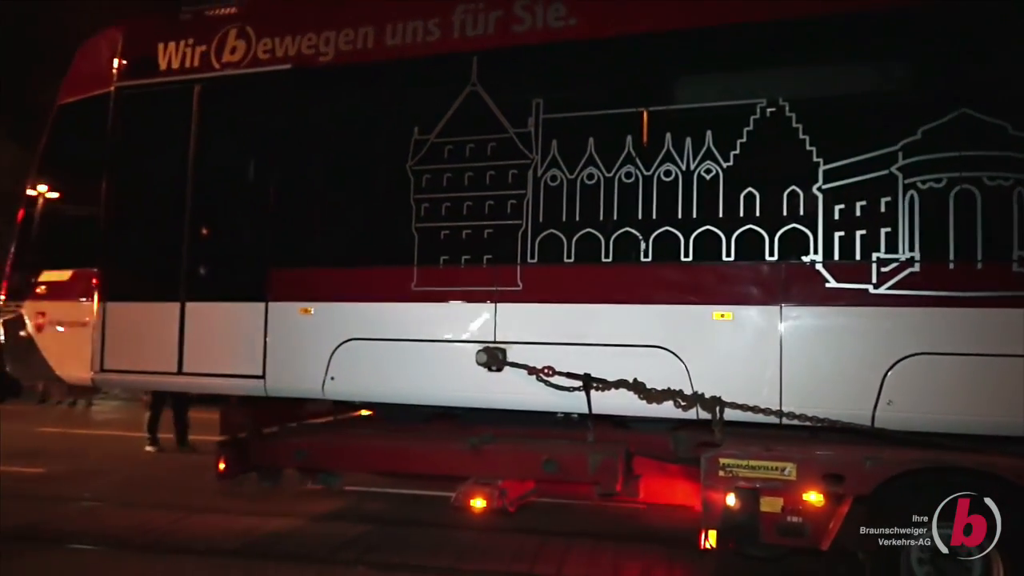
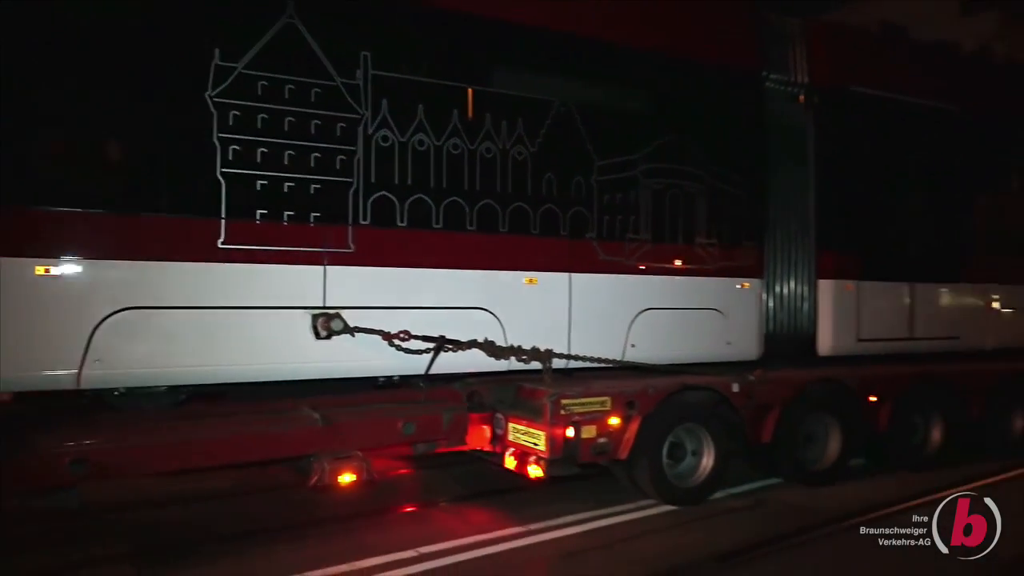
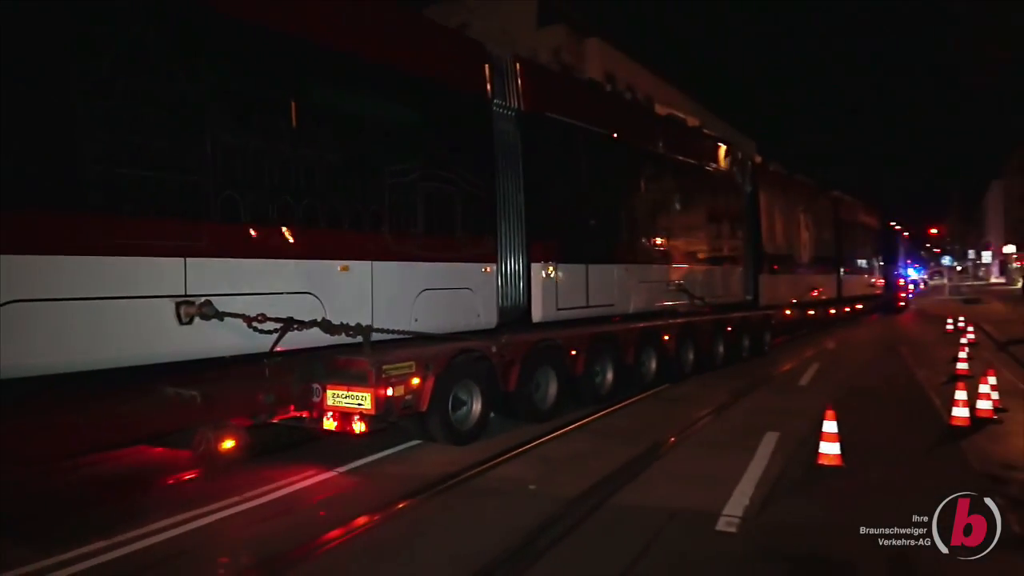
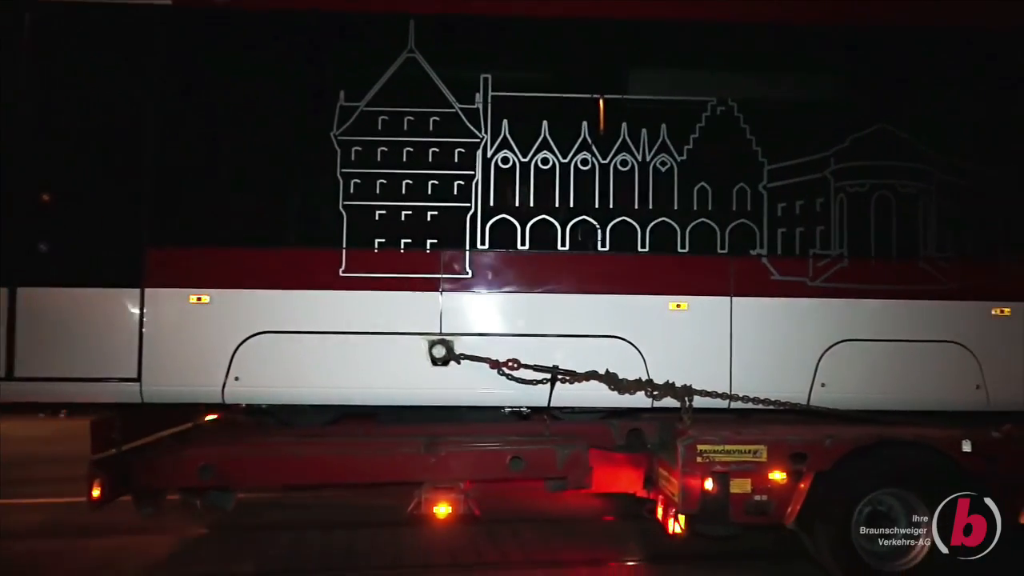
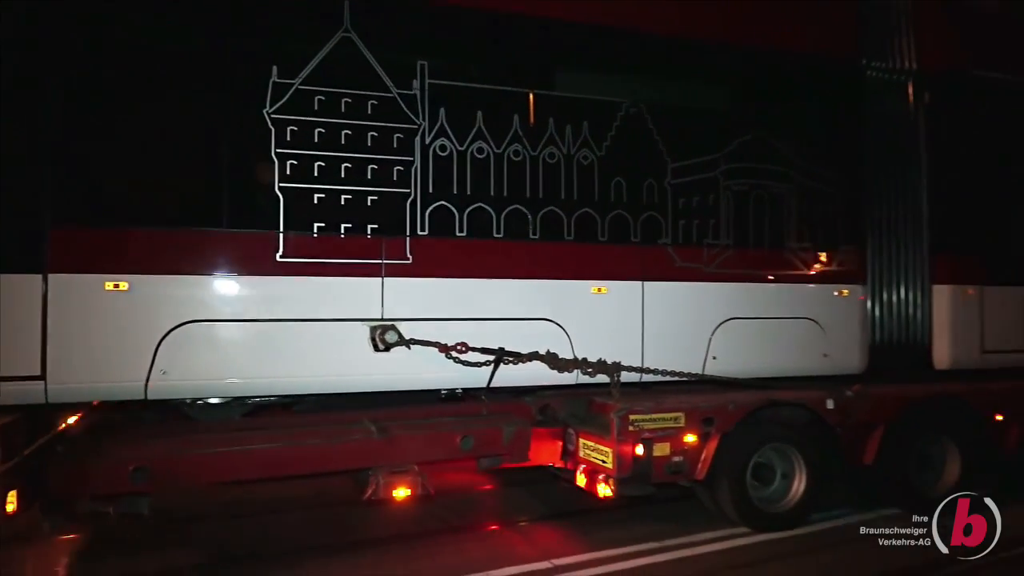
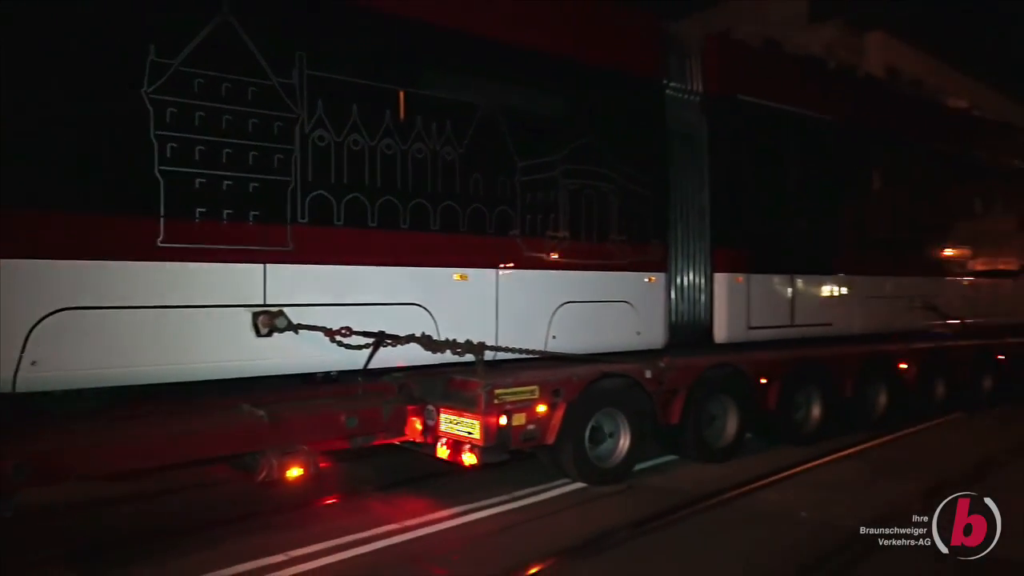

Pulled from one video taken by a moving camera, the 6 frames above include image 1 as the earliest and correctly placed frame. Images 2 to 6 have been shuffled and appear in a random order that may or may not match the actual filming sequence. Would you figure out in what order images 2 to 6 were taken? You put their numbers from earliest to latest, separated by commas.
4, 5, 2, 6, 3
